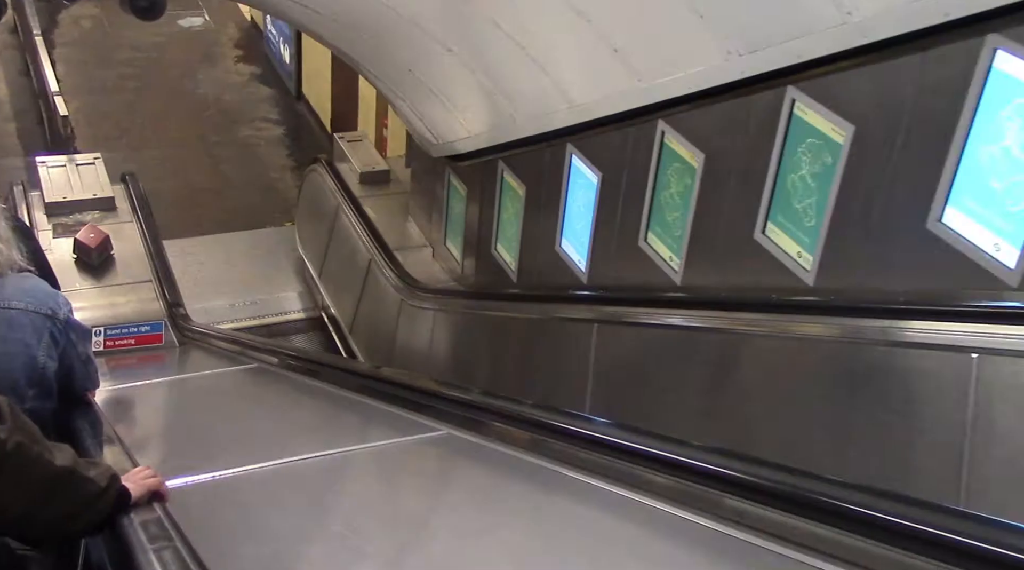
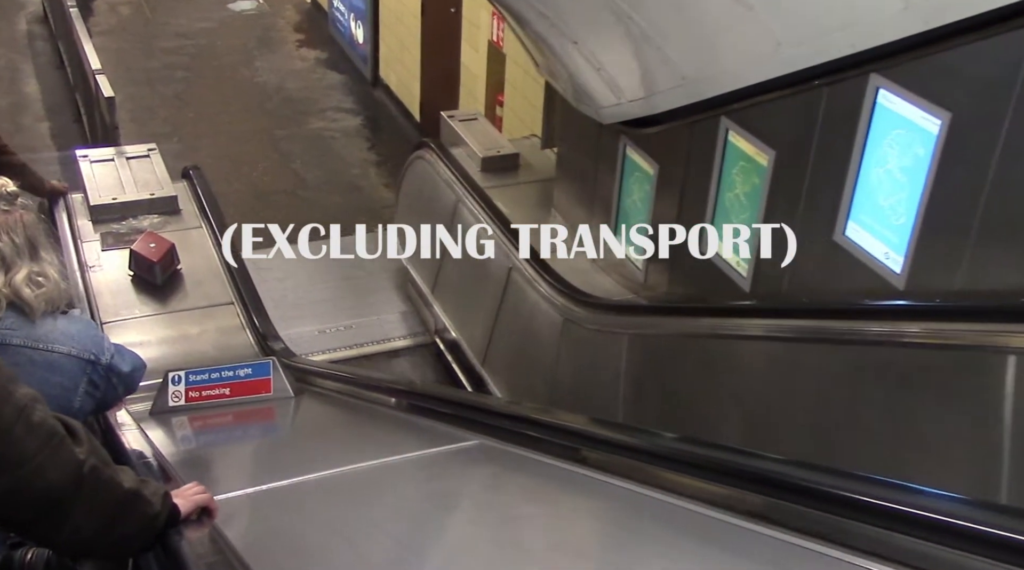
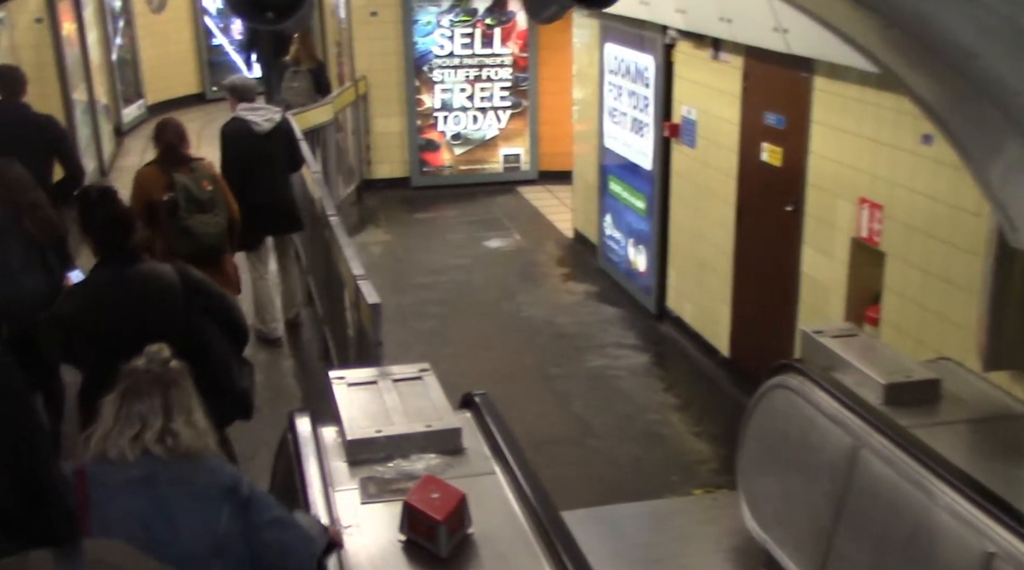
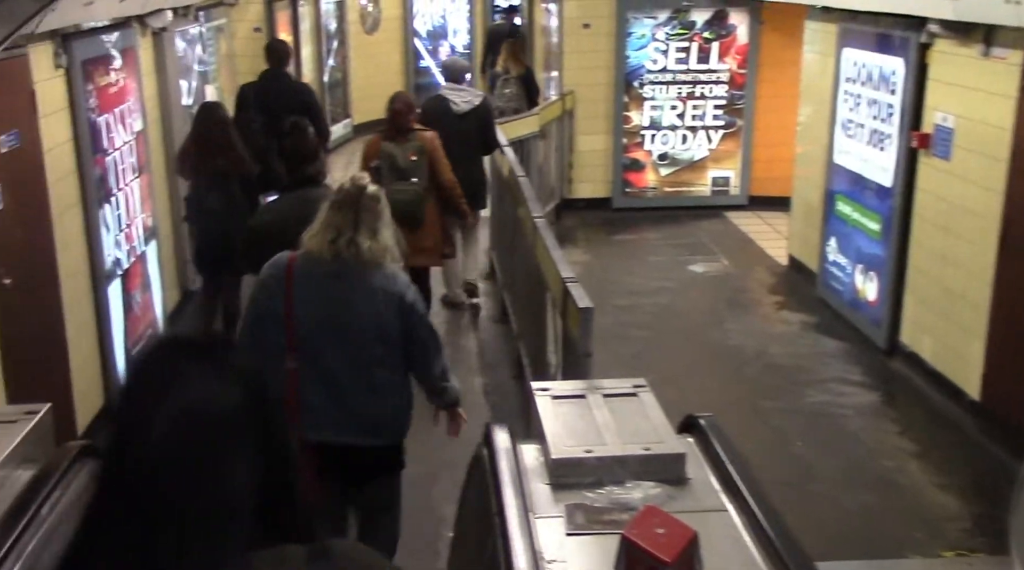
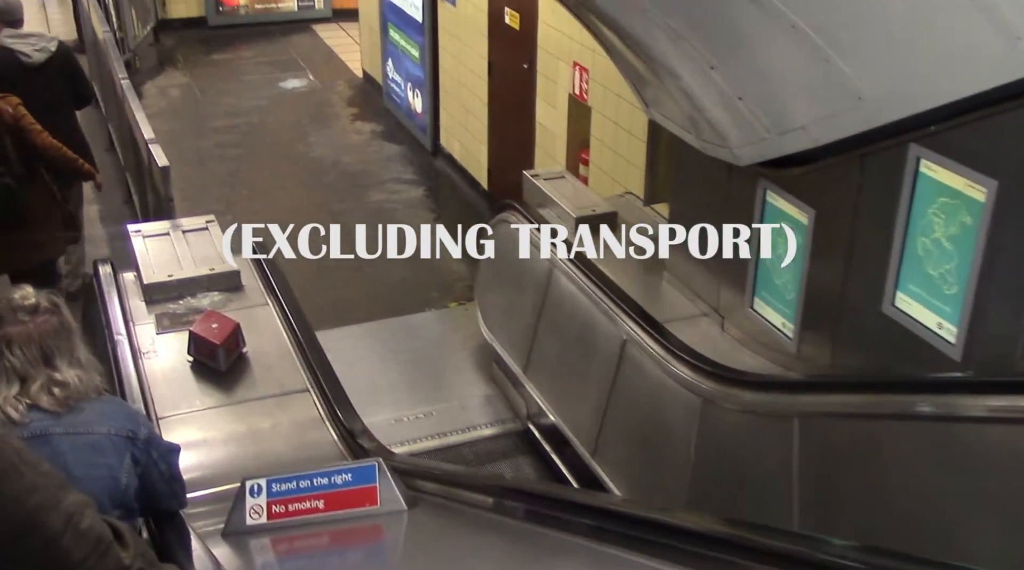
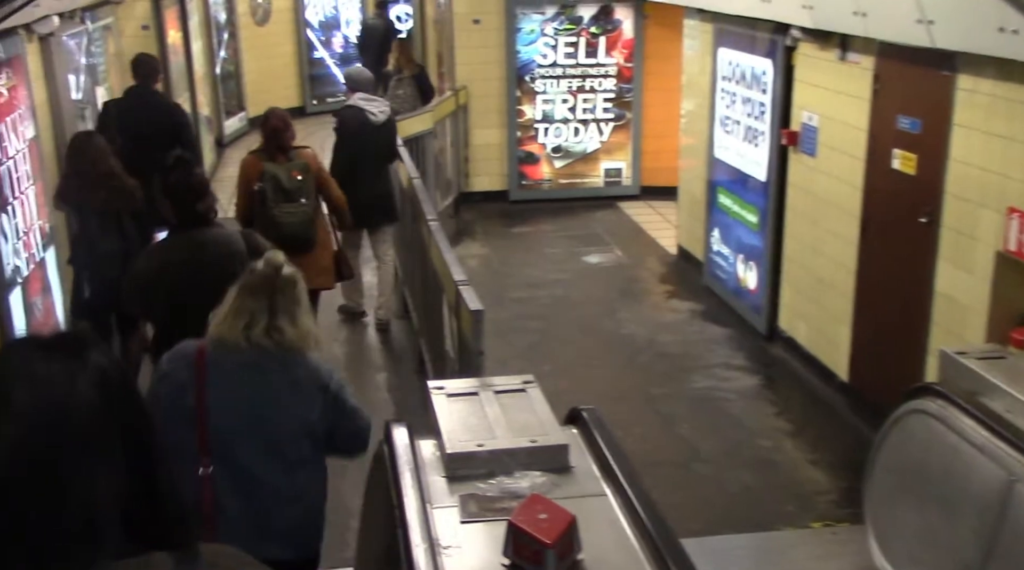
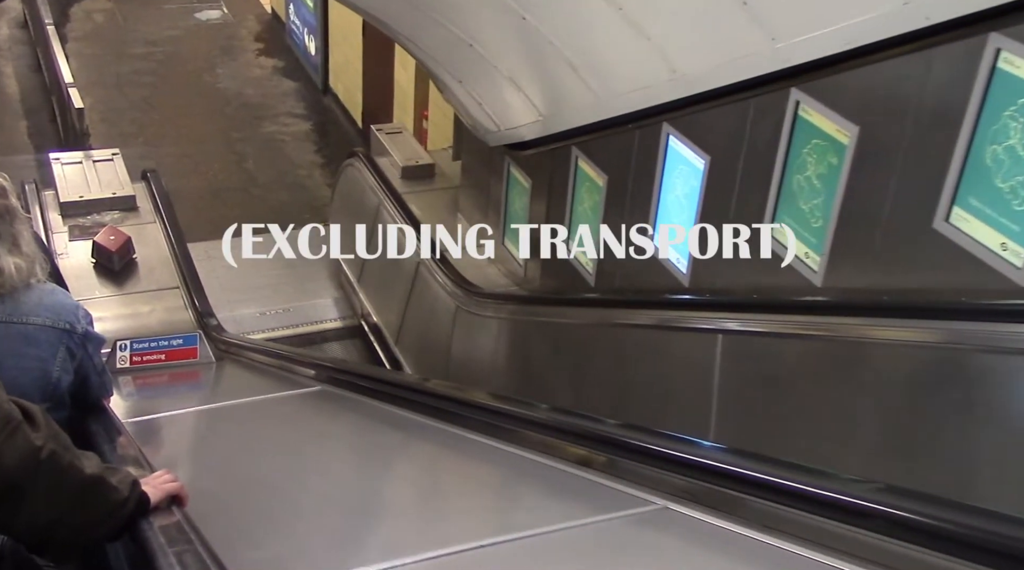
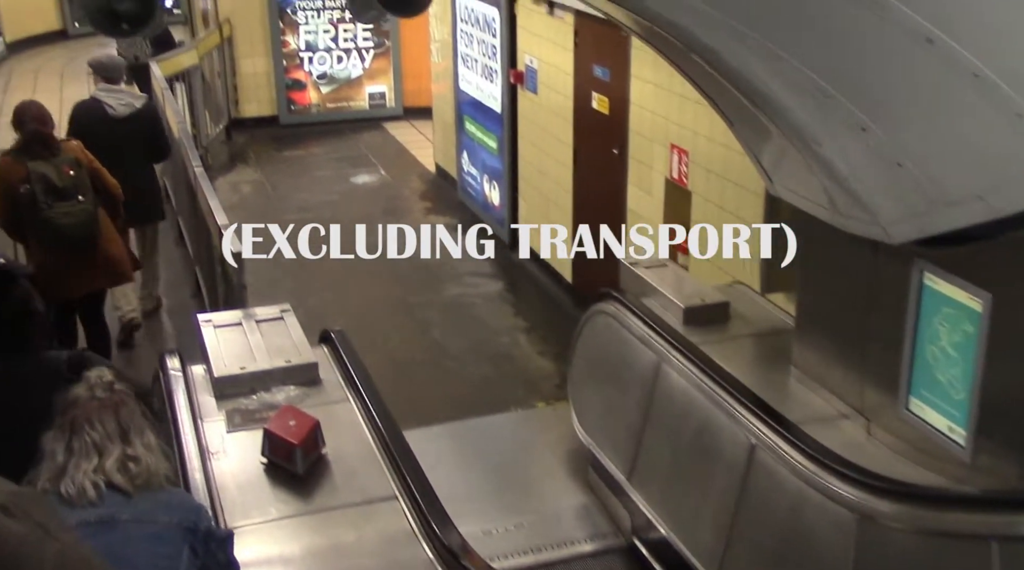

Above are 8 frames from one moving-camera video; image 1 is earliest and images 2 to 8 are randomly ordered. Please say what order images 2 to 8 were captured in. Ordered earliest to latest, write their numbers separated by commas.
7, 2, 5, 8, 3, 6, 4
